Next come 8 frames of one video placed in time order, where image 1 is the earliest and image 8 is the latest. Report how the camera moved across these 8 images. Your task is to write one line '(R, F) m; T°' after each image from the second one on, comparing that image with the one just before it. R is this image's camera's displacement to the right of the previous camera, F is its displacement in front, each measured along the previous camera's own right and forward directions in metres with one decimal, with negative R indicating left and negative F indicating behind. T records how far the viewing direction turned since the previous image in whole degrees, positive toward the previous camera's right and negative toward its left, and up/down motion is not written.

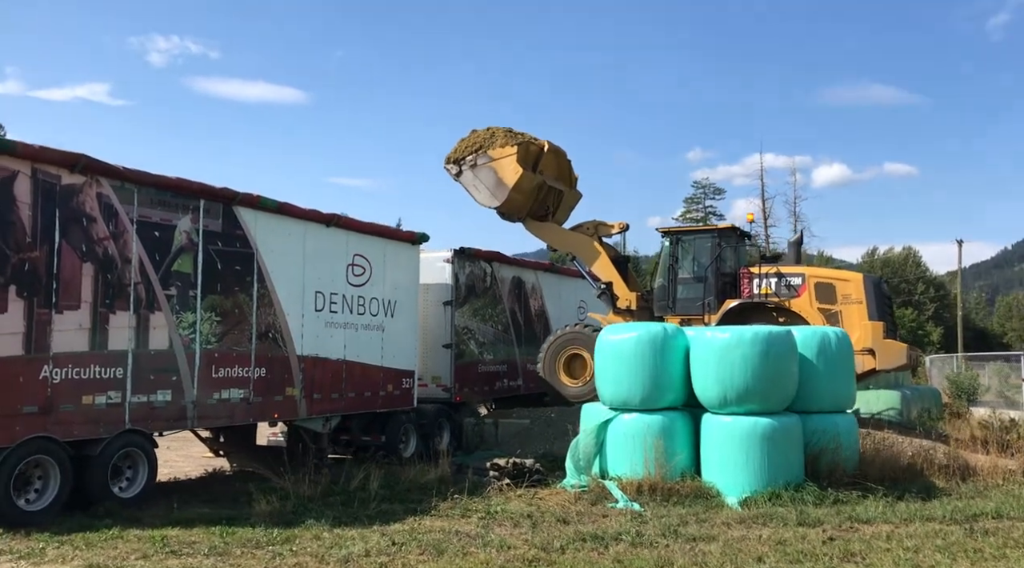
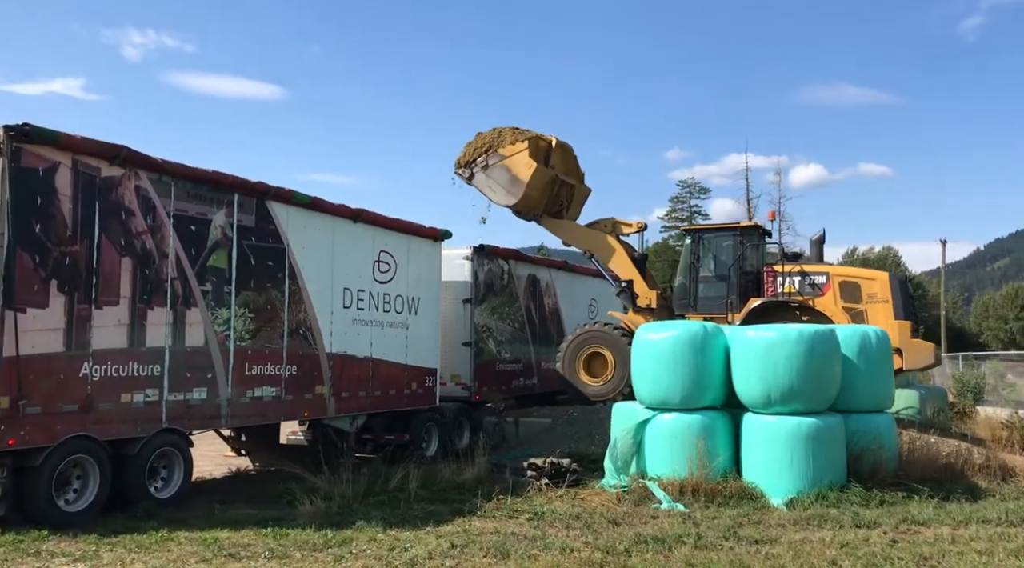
(-0.6, +0.2) m; +1°
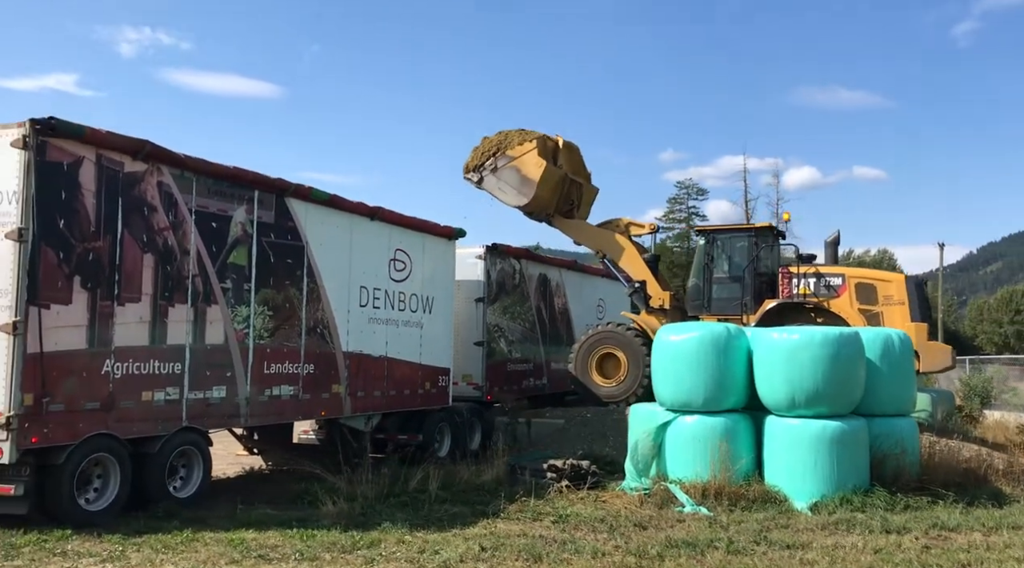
(-0.3, +0.1) m; 0°
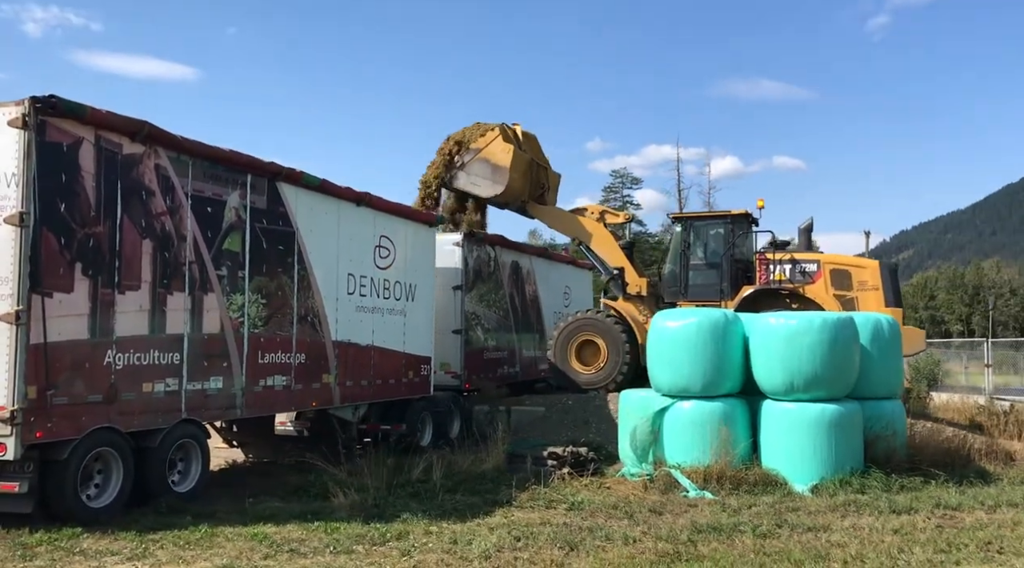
(-0.6, +0.1) m; +4°
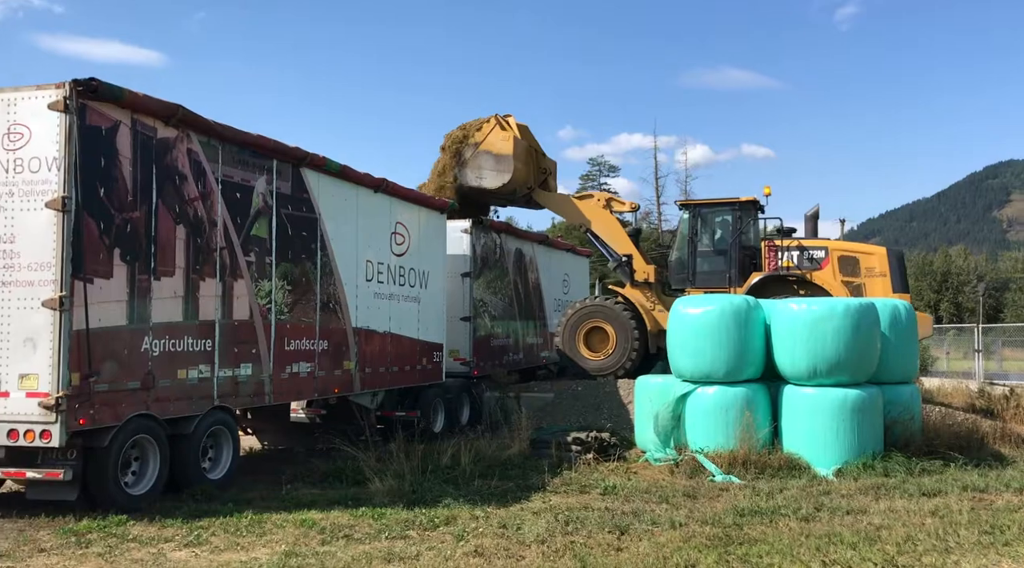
(-0.5, 0.0) m; +1°
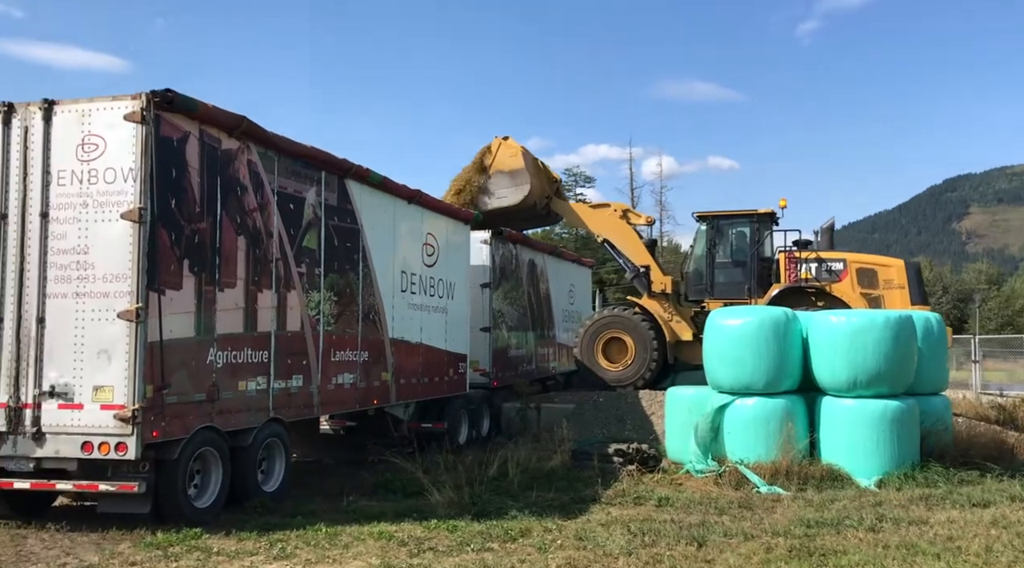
(-0.7, 0.0) m; +2°
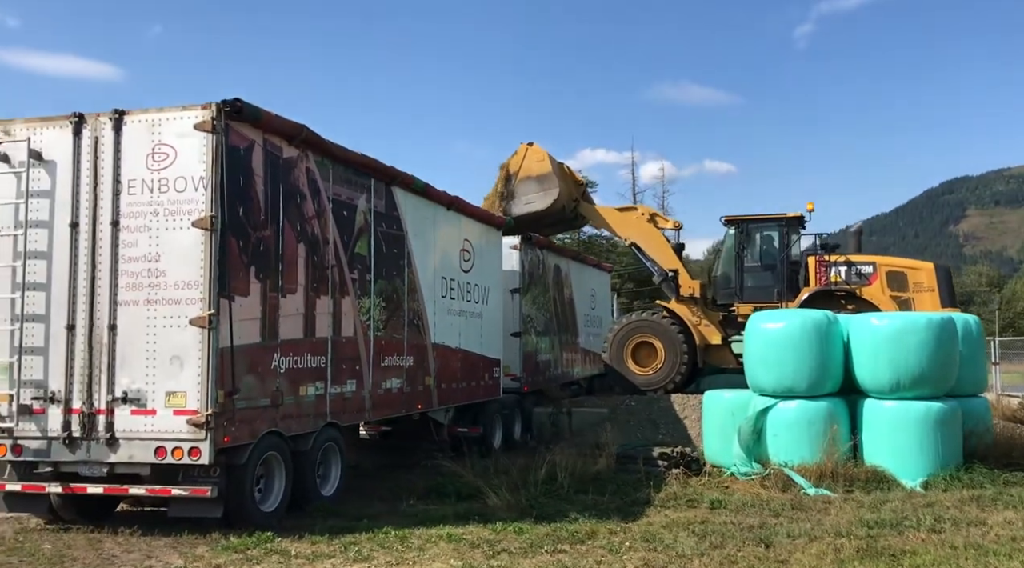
(-0.5, -0.1) m; 0°
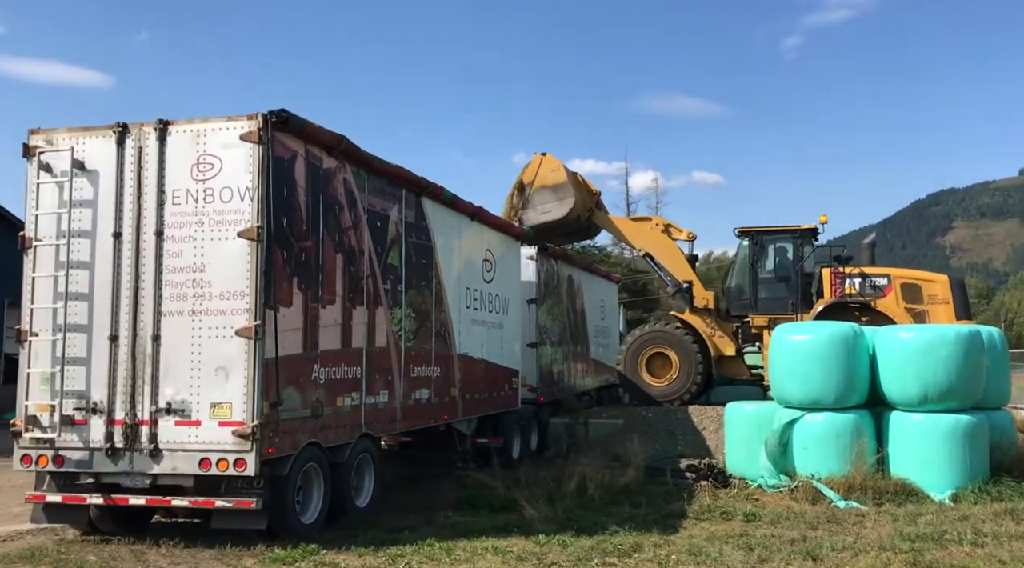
(-0.4, 0.0) m; 0°
